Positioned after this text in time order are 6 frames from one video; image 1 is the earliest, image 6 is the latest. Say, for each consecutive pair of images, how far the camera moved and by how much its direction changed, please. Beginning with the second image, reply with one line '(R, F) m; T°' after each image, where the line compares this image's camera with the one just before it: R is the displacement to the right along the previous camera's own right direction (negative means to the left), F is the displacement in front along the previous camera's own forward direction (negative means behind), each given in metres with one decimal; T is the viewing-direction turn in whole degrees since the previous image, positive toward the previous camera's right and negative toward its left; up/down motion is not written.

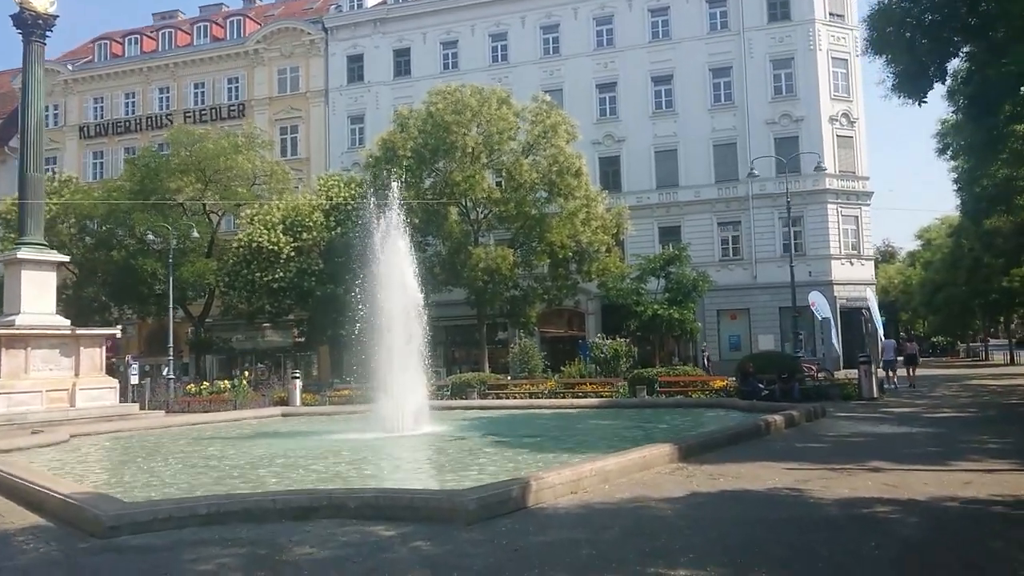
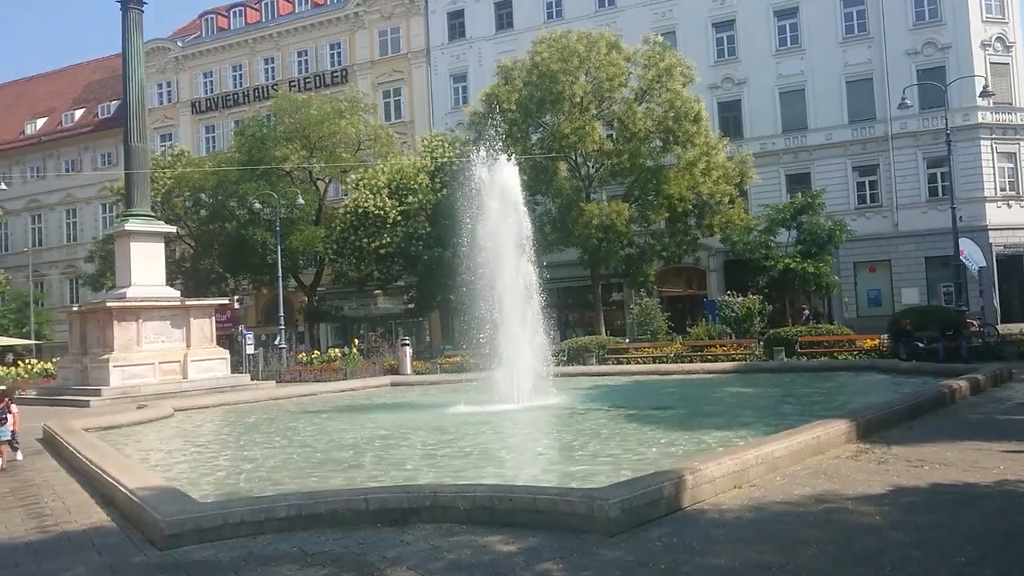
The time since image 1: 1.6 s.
(-0.2, +1.6) m; -7°
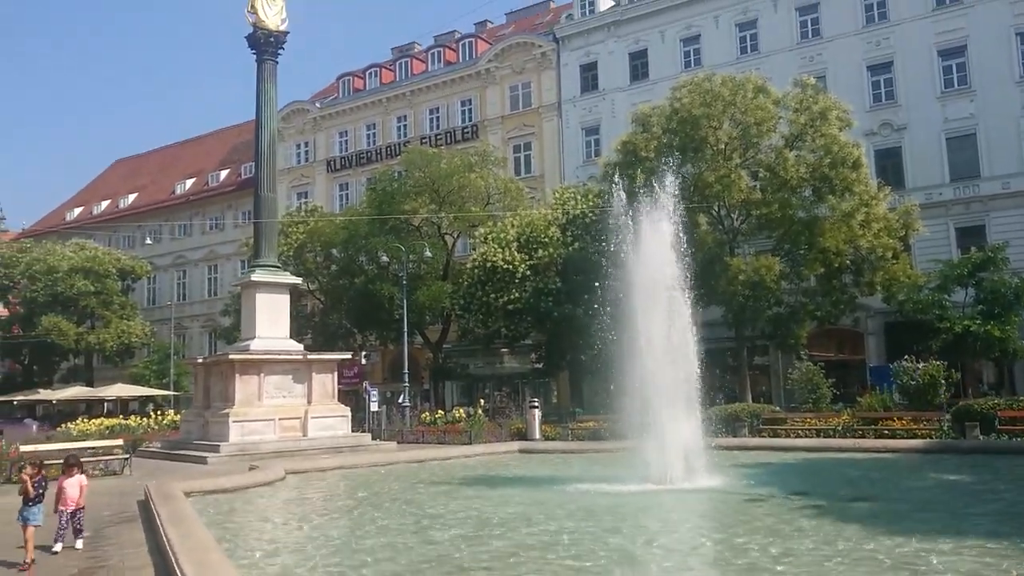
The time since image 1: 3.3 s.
(-0.4, +1.8) m; -8°
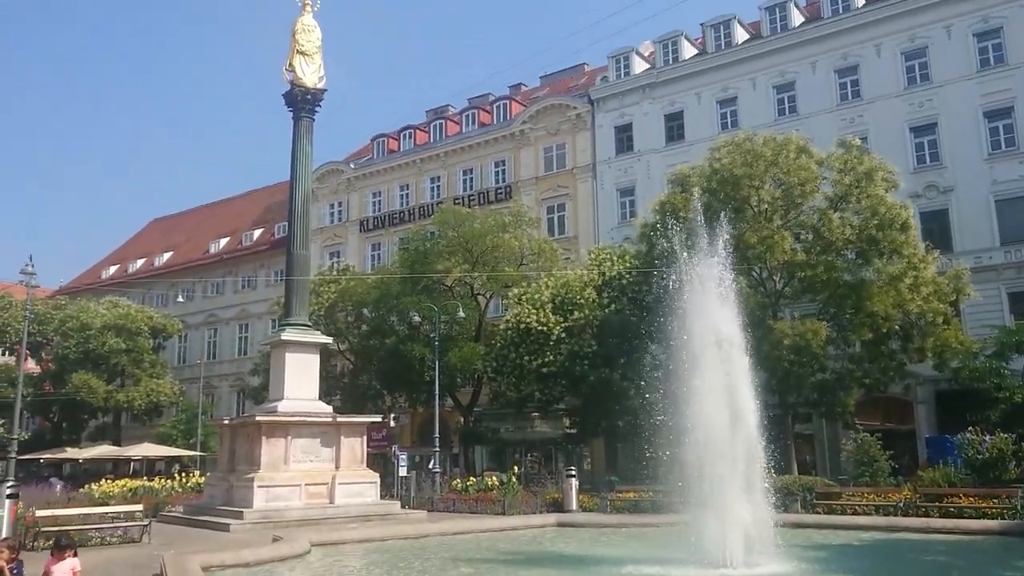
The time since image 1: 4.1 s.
(-0.2, +0.7) m; -2°
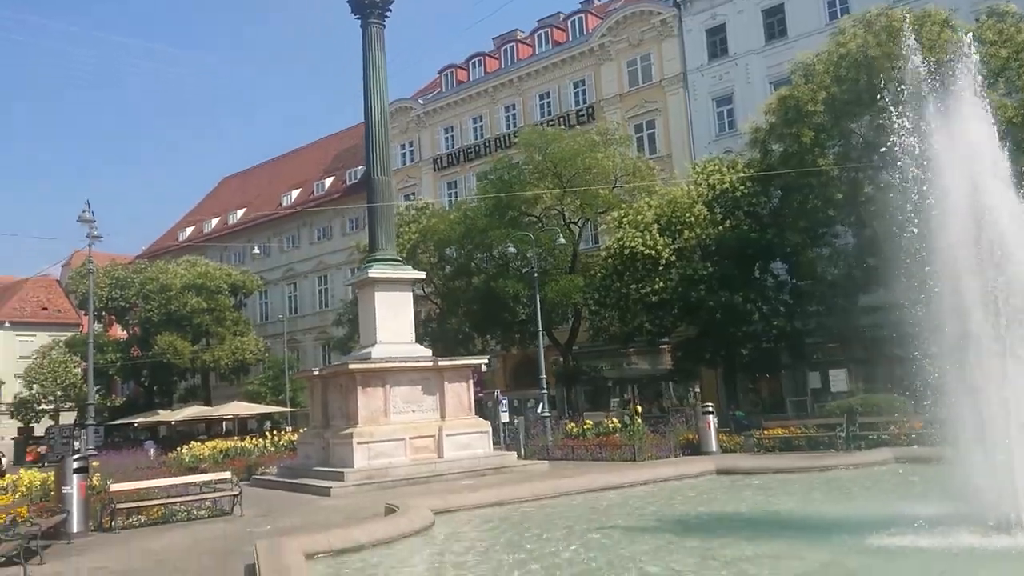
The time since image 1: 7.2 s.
(-1.0, +2.7) m; -5°
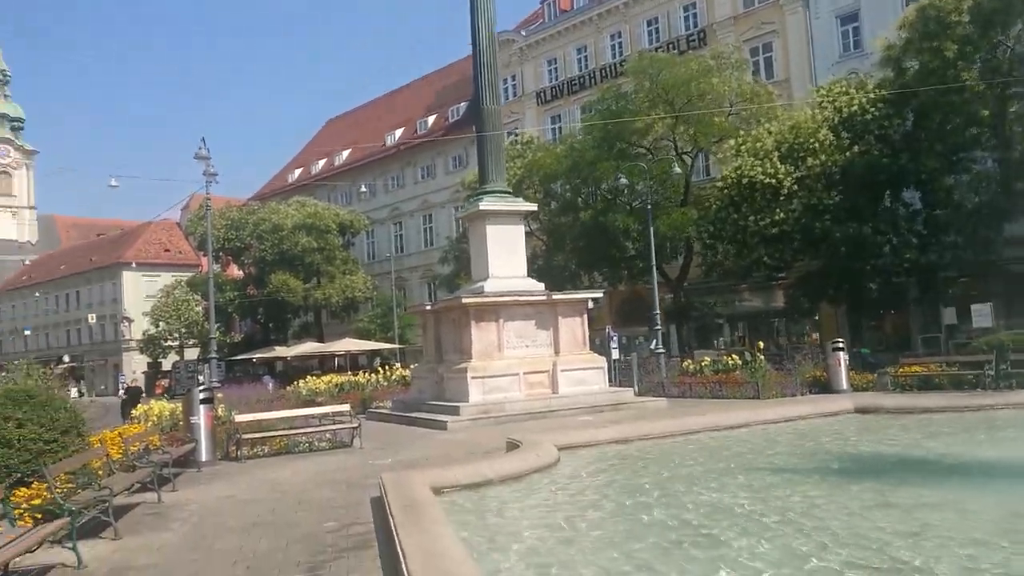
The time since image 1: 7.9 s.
(-0.3, +0.6) m; -7°
